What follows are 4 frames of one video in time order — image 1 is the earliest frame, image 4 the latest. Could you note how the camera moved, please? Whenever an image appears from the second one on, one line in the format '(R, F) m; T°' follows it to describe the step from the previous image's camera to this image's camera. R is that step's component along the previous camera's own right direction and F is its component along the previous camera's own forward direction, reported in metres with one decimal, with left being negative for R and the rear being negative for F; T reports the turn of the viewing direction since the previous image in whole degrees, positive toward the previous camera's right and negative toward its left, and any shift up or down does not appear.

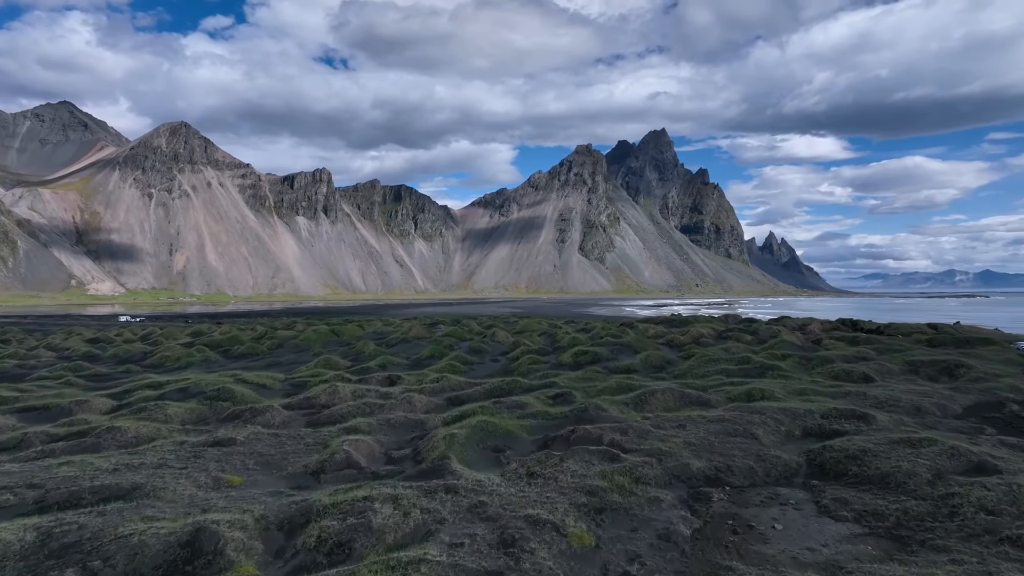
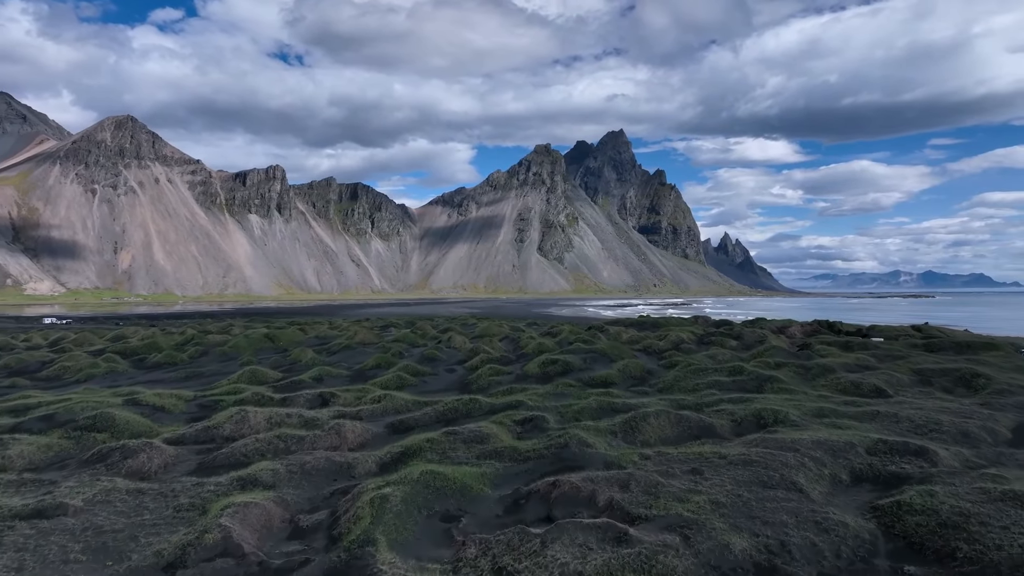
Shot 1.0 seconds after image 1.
(0.0, +4.3) m; +3°
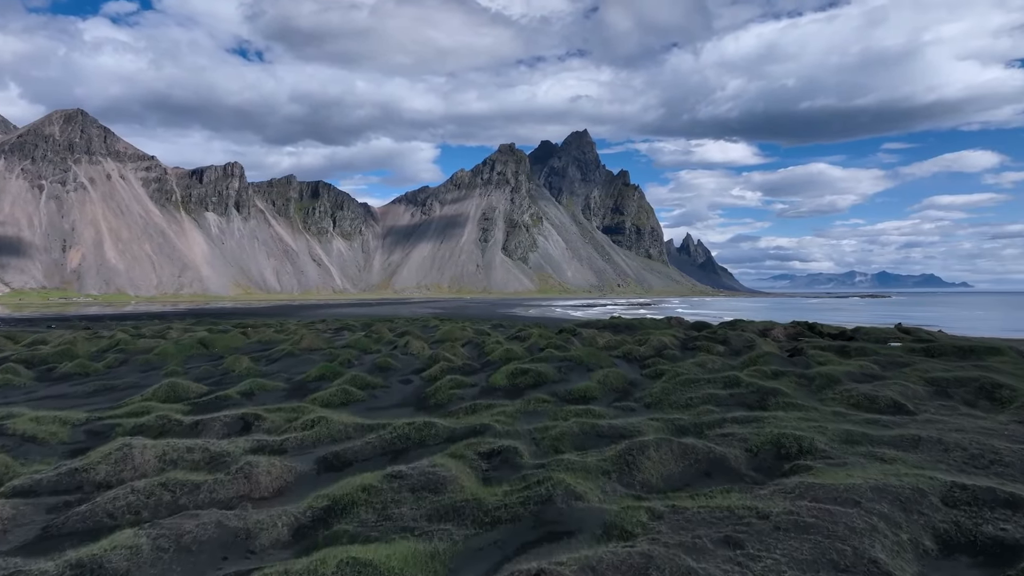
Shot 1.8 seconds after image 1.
(0.0, +3.6) m; +3°
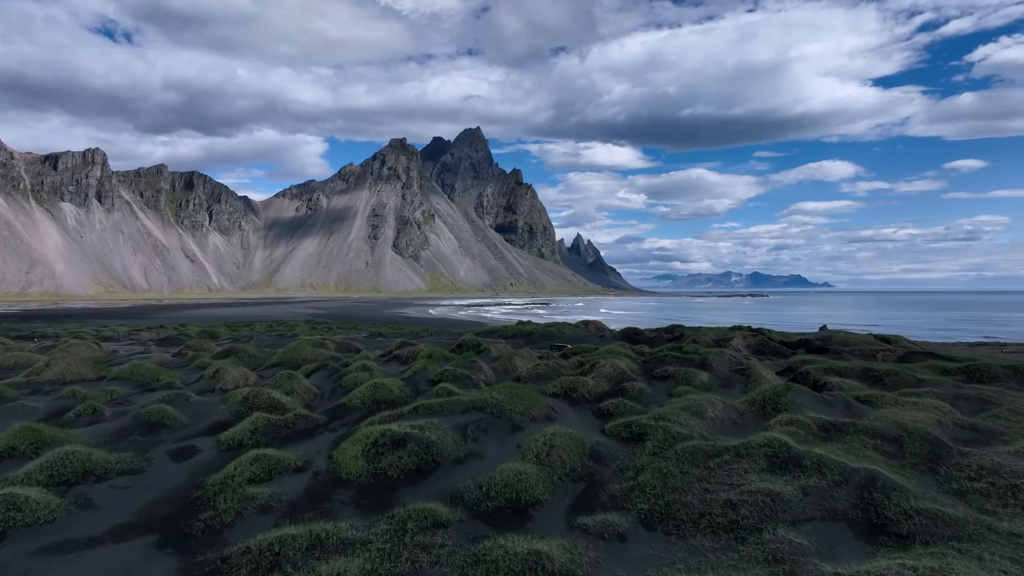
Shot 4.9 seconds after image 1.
(+0.5, +11.2) m; +9°
